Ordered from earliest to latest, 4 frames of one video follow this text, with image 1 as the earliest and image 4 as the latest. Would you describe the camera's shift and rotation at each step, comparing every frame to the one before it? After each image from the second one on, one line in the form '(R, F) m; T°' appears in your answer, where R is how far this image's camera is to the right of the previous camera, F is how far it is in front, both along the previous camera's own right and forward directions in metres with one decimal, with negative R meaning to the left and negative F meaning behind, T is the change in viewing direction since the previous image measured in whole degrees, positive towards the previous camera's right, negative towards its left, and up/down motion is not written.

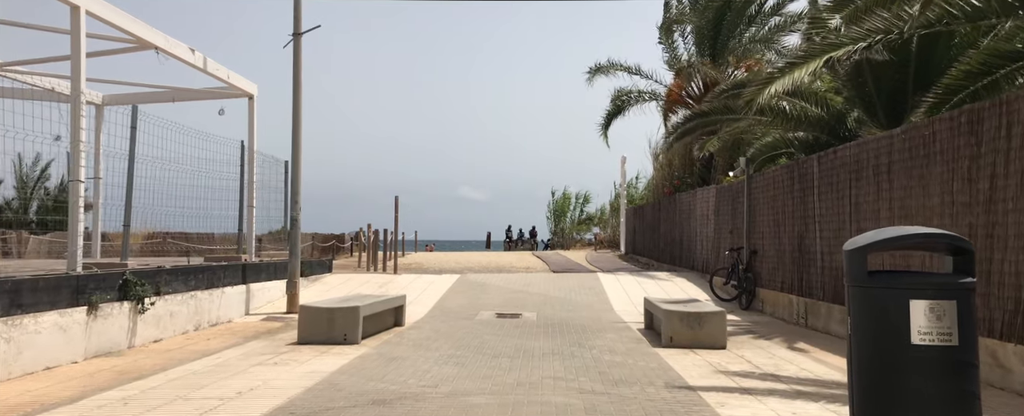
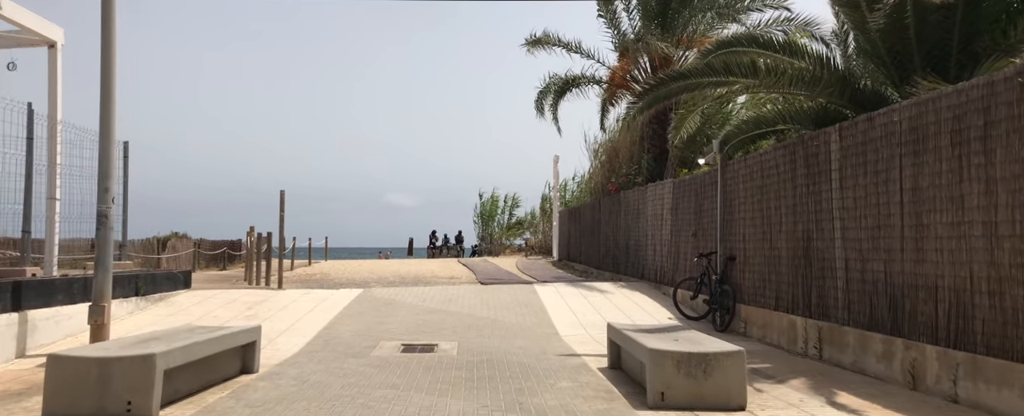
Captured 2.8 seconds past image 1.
(+0.2, +3.1) m; +7°
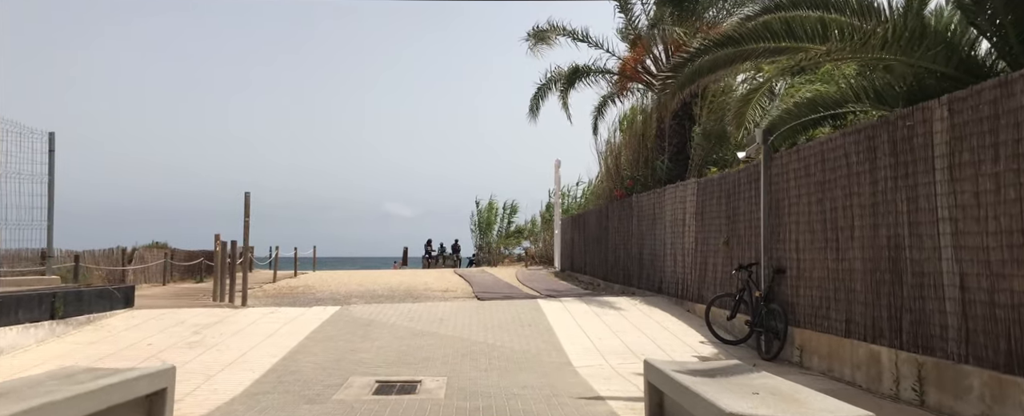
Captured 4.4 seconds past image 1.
(-0.1, +1.8) m; 0°
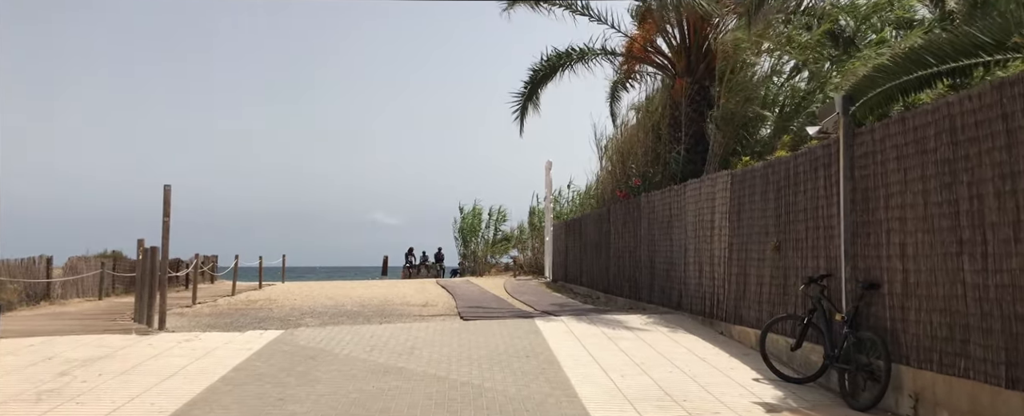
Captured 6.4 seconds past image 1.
(-0.1, +2.4) m; +1°
